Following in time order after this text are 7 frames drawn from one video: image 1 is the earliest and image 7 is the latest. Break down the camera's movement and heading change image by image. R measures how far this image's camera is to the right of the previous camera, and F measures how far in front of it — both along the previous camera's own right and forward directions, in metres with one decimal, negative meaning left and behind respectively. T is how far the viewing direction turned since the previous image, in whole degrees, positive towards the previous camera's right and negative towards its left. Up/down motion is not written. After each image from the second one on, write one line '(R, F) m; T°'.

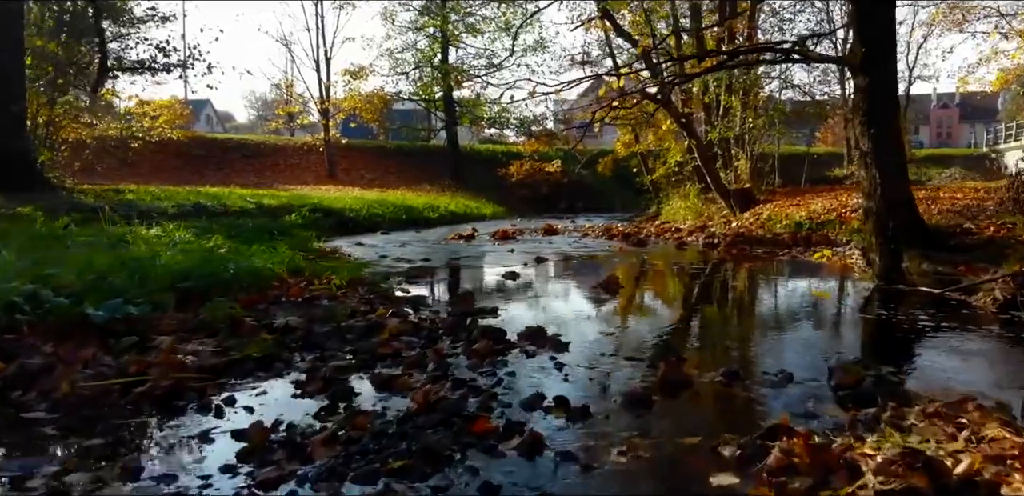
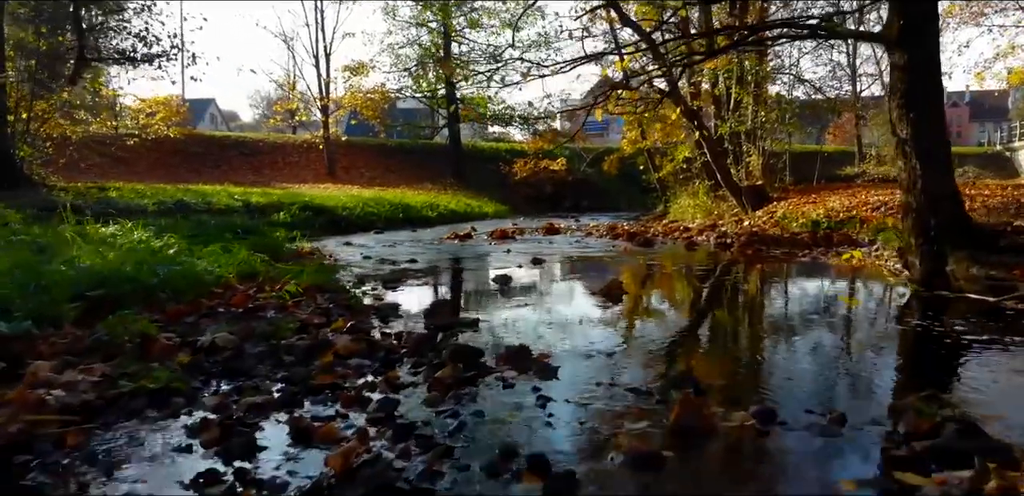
(+0.1, +0.8) m; 0°
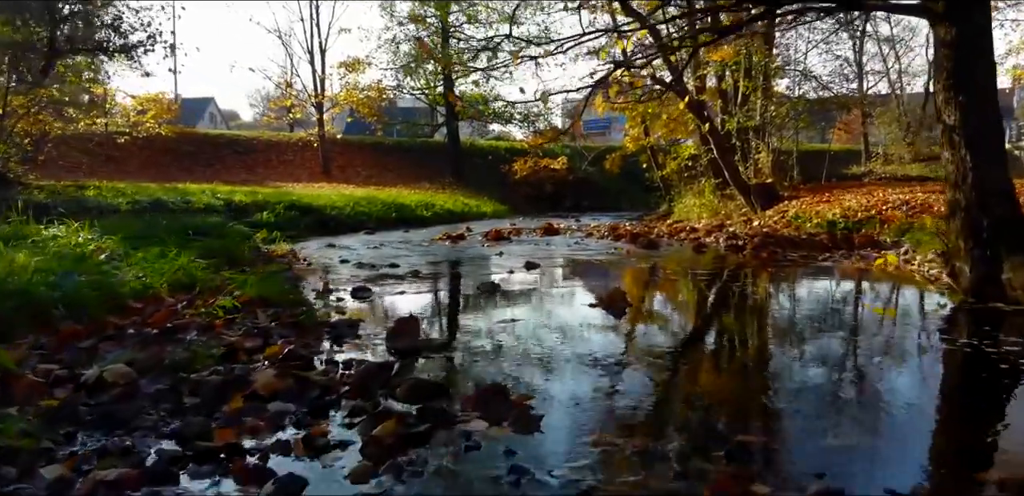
(+0.1, +0.8) m; 0°
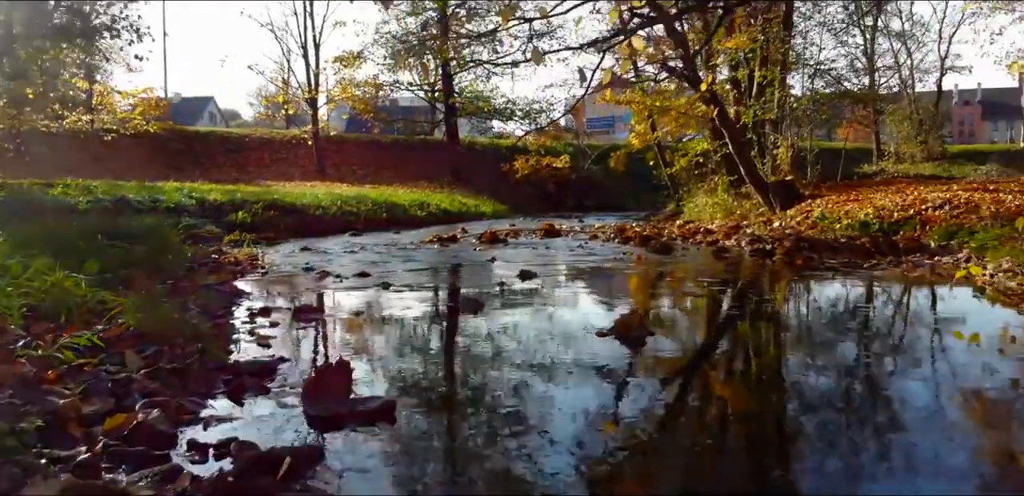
(+0.1, +1.1) m; 0°
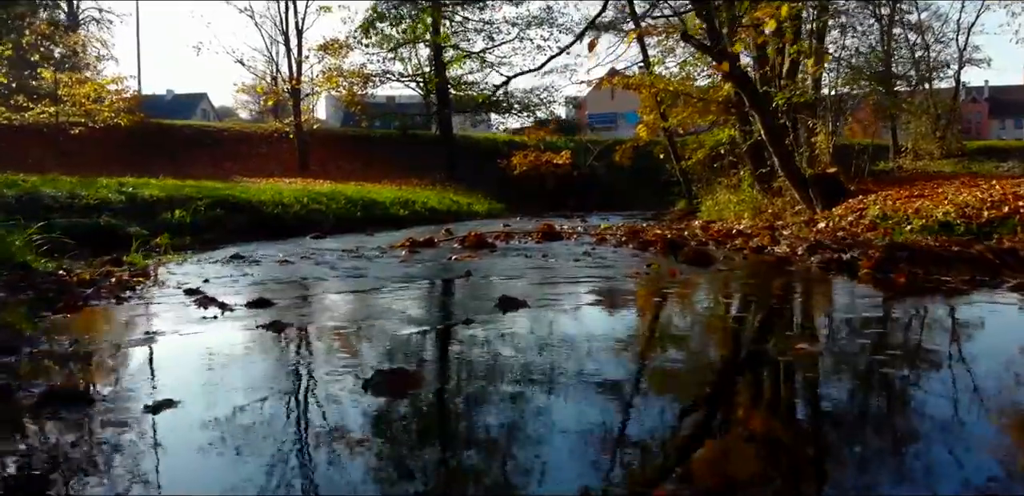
(+0.1, +2.1) m; 0°
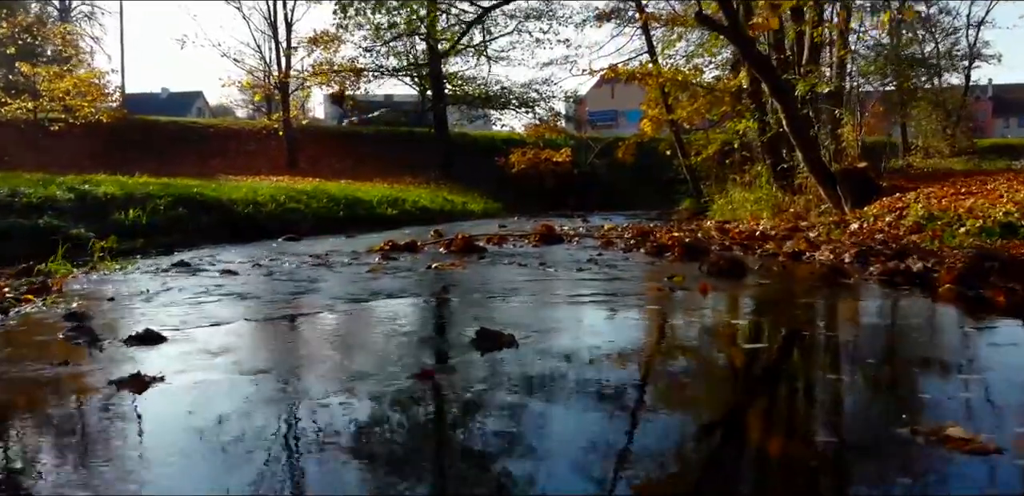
(+0.1, +1.1) m; 0°
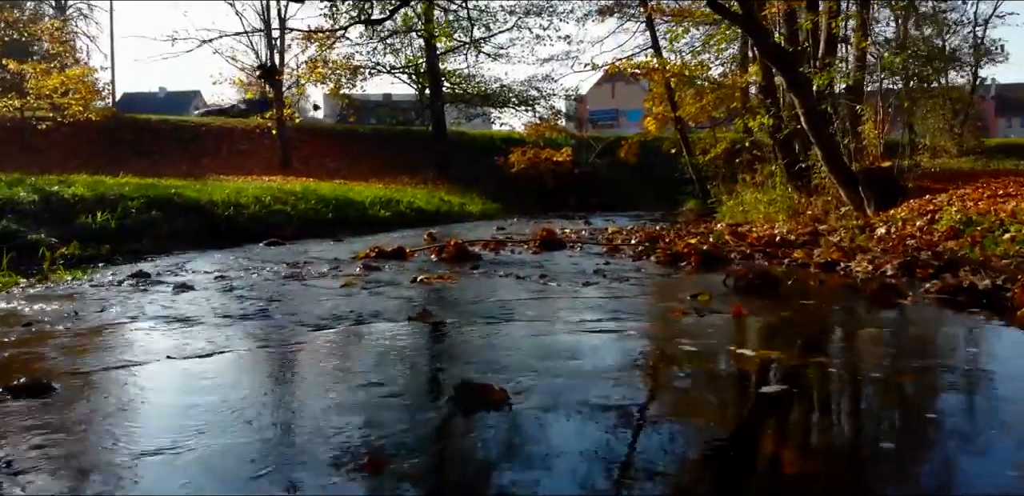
(0.0, +0.7) m; 0°
